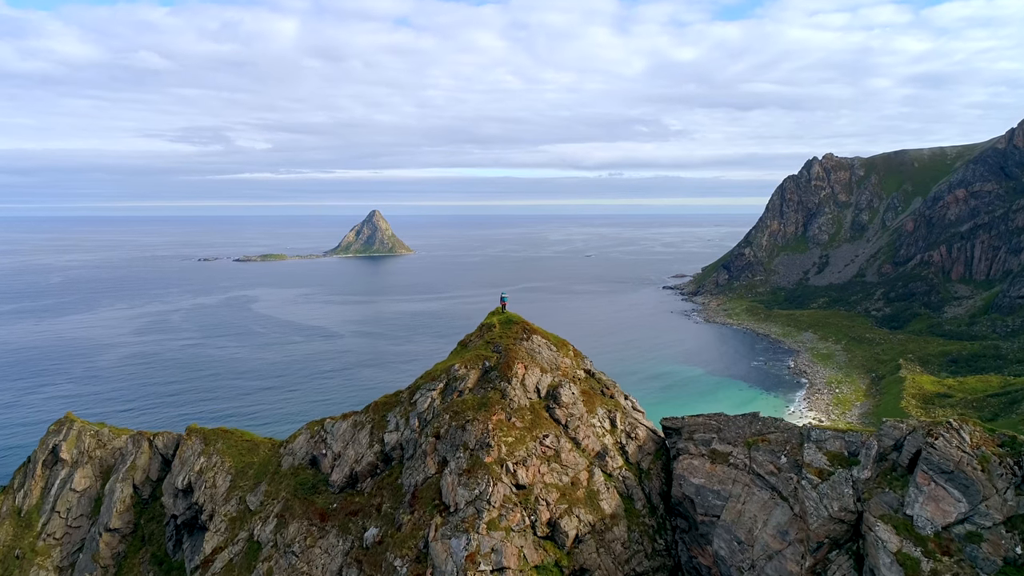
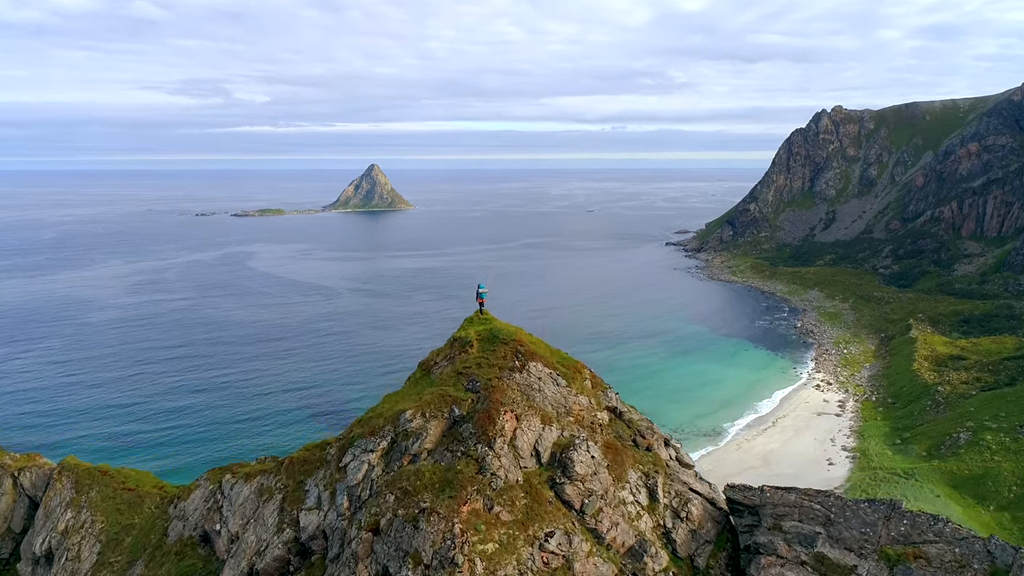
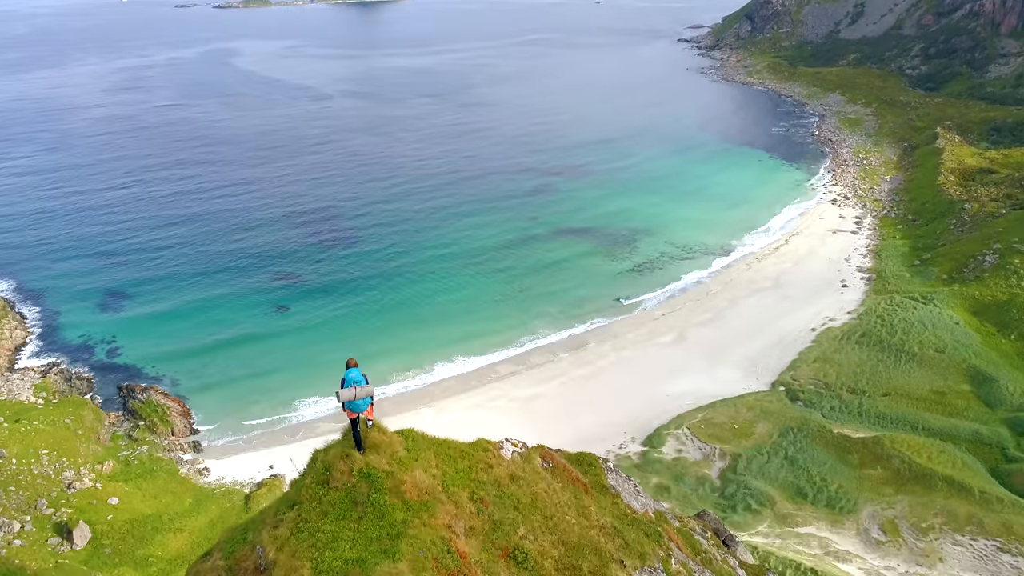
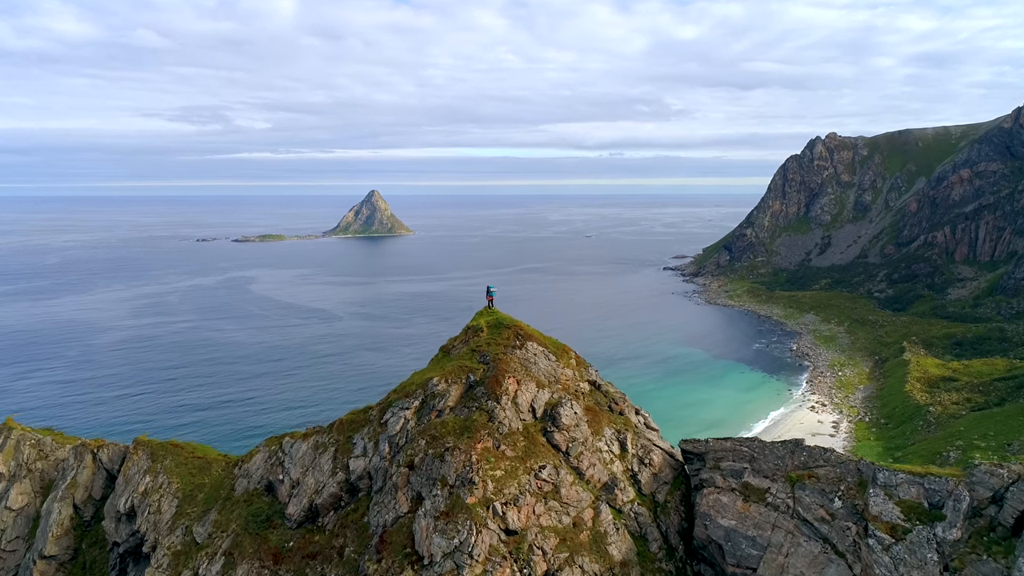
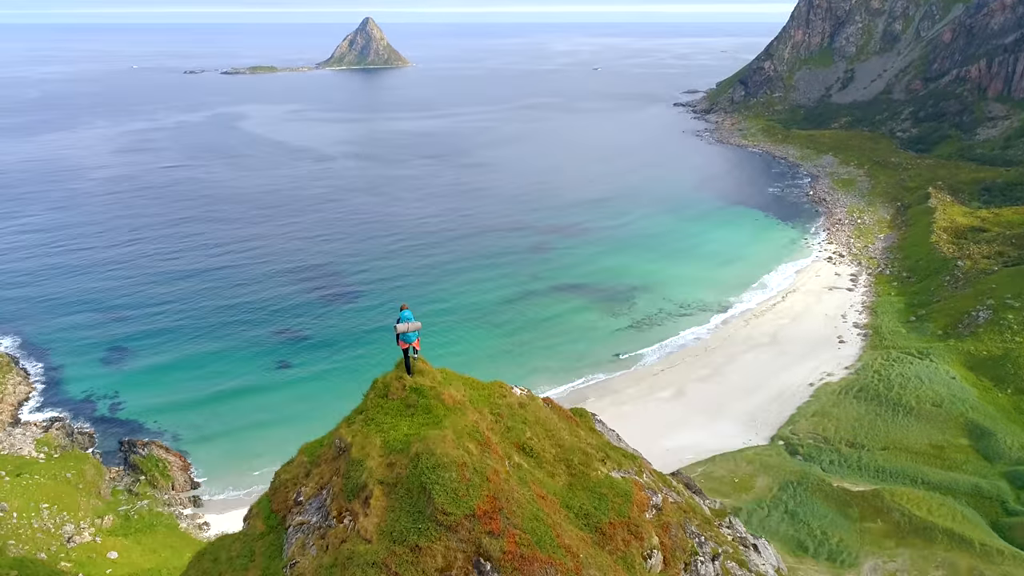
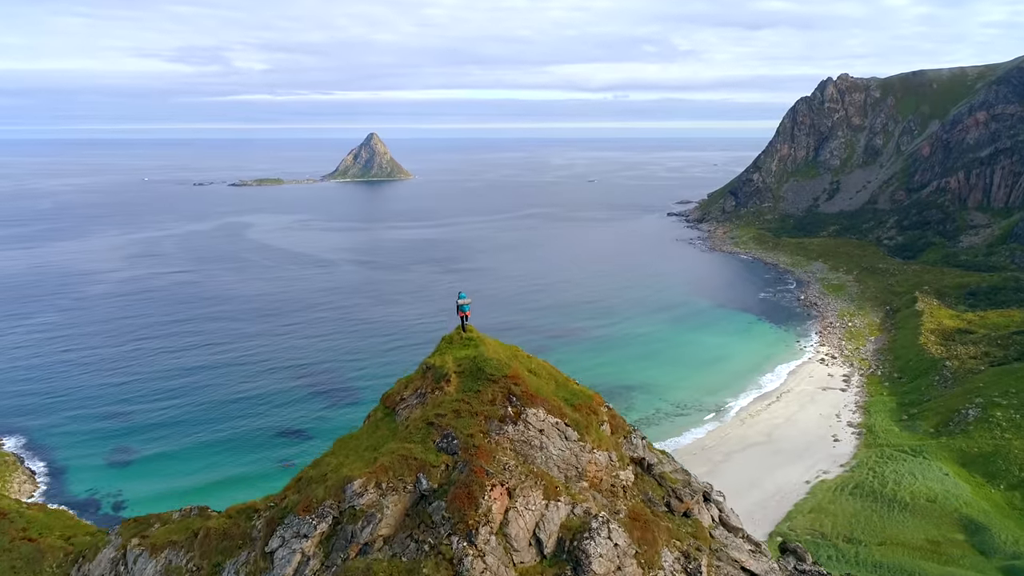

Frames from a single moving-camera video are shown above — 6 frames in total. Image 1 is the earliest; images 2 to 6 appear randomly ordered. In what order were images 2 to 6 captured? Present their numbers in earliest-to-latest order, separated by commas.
4, 2, 6, 5, 3
